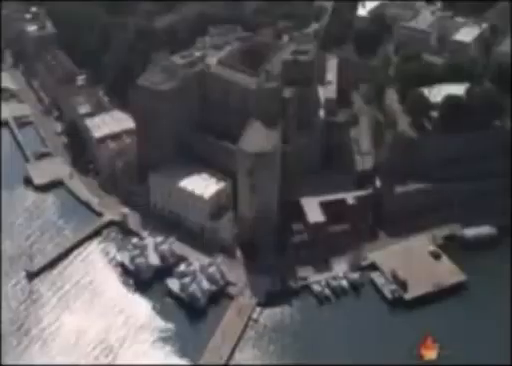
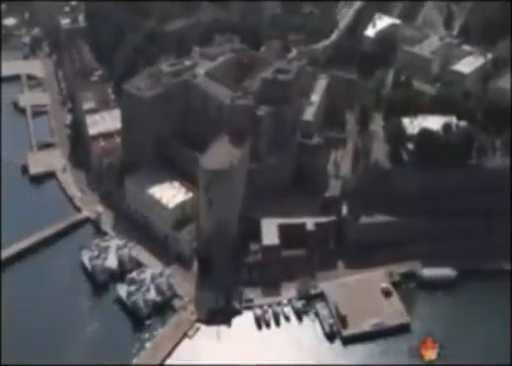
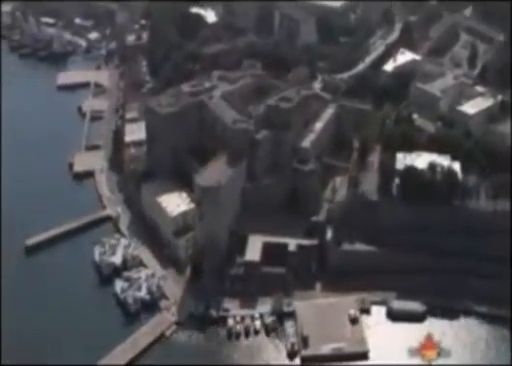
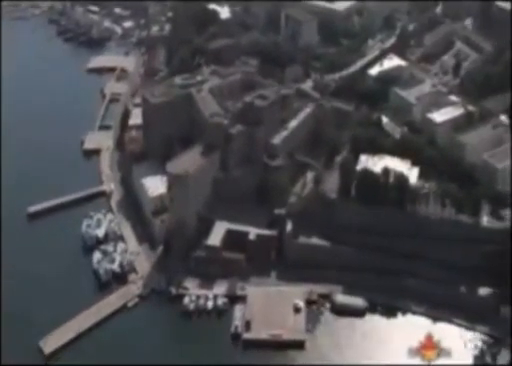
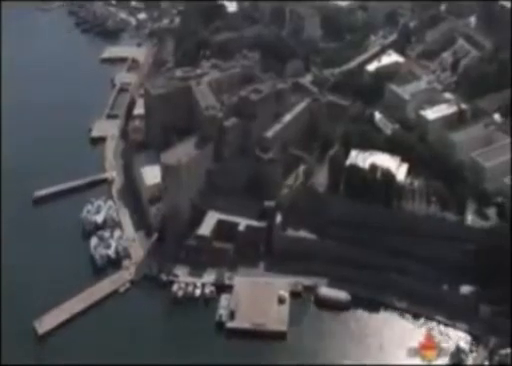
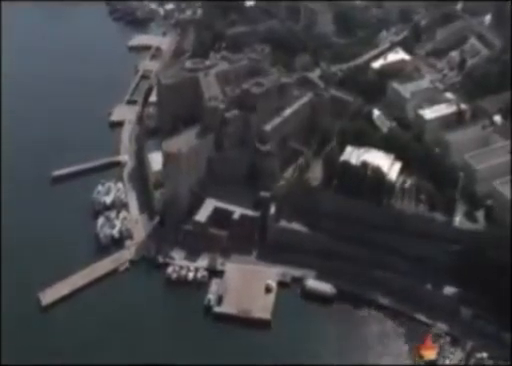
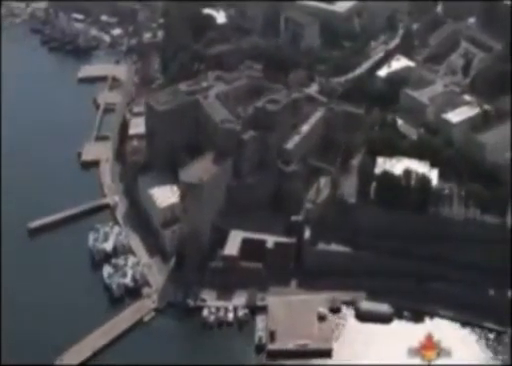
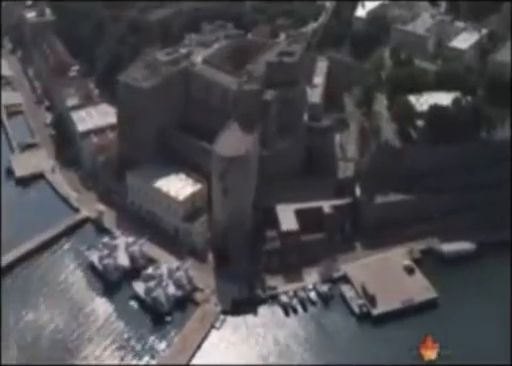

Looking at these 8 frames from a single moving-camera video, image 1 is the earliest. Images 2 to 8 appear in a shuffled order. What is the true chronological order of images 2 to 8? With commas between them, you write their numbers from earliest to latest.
8, 2, 3, 7, 4, 5, 6
